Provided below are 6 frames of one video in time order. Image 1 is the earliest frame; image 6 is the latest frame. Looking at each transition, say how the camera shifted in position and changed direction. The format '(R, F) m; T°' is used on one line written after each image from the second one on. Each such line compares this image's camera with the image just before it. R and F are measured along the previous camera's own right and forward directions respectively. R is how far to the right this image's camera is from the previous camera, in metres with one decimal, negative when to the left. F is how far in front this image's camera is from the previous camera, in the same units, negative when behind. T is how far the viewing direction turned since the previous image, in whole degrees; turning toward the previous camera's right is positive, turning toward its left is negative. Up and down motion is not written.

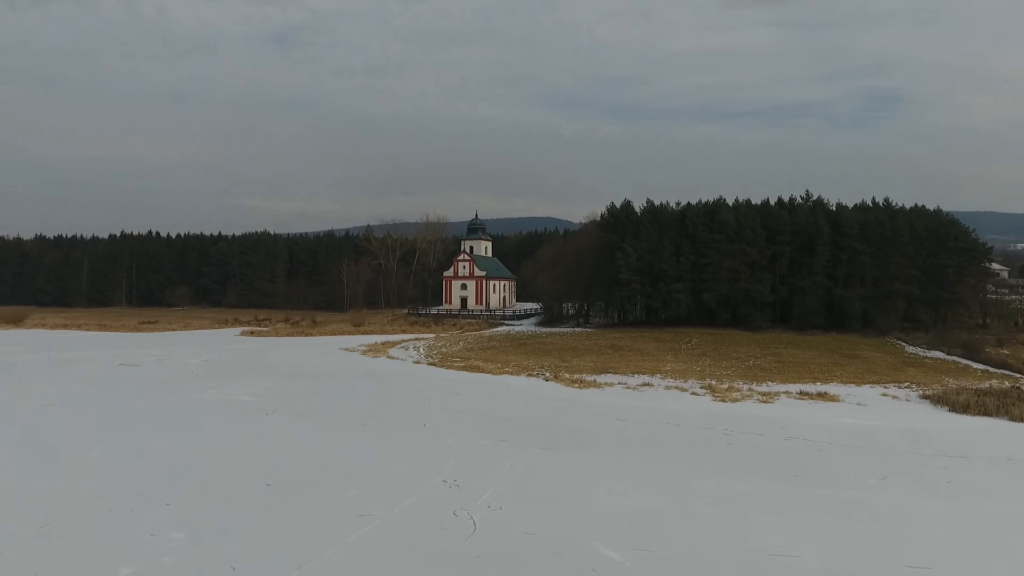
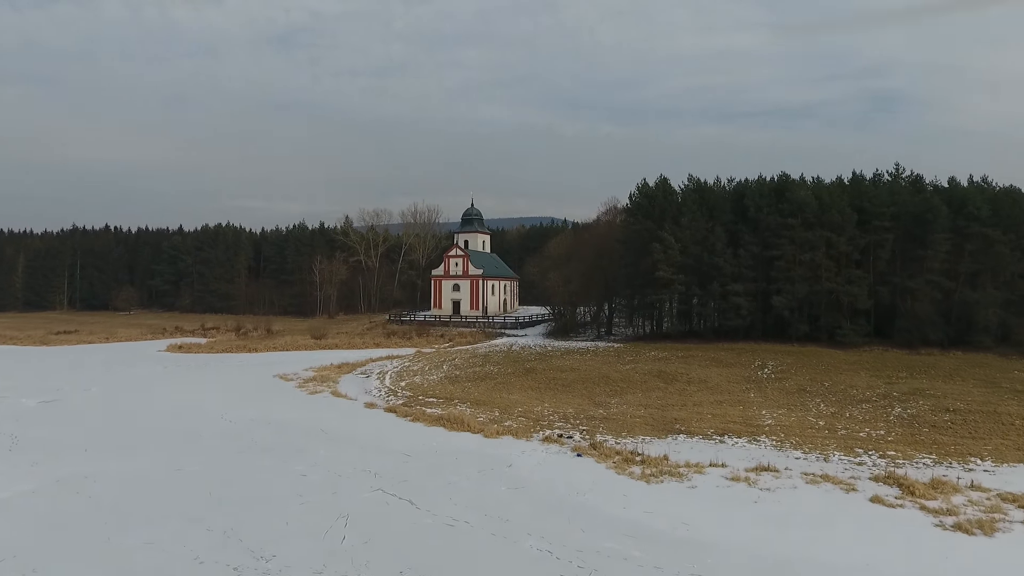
(-0.1, +11.0) m; 0°
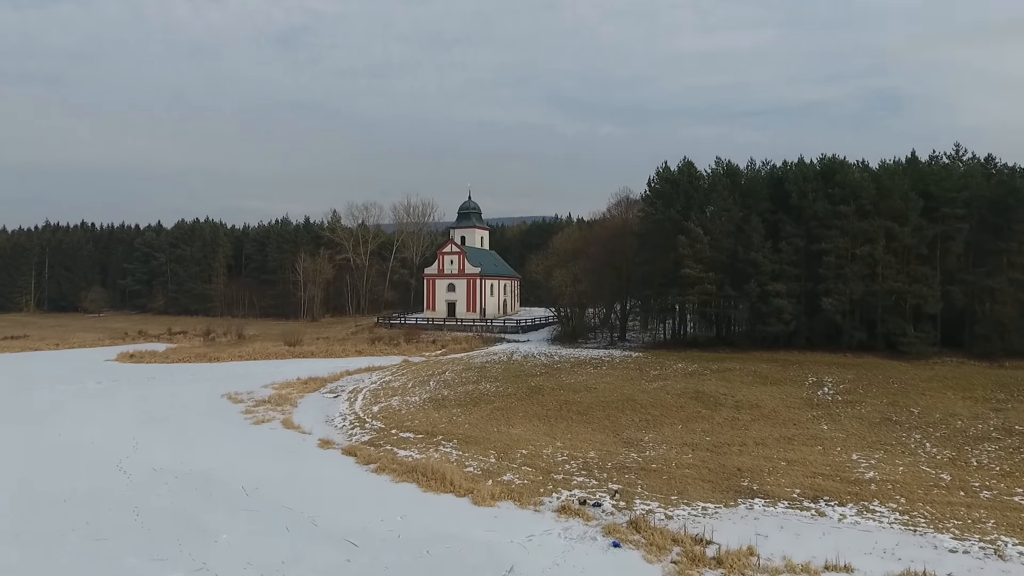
(0.0, +5.0) m; 0°
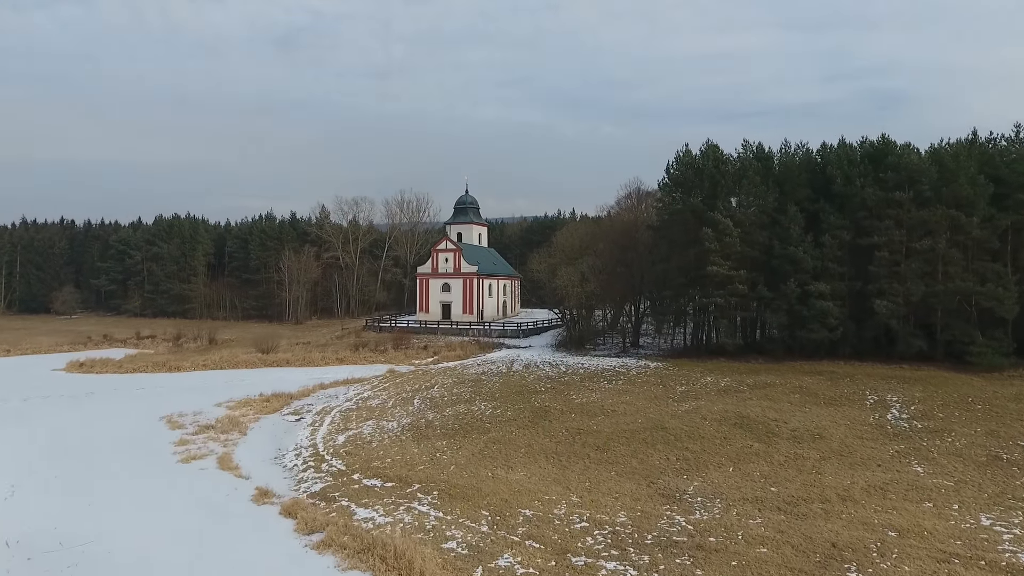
(0.0, +3.9) m; 0°
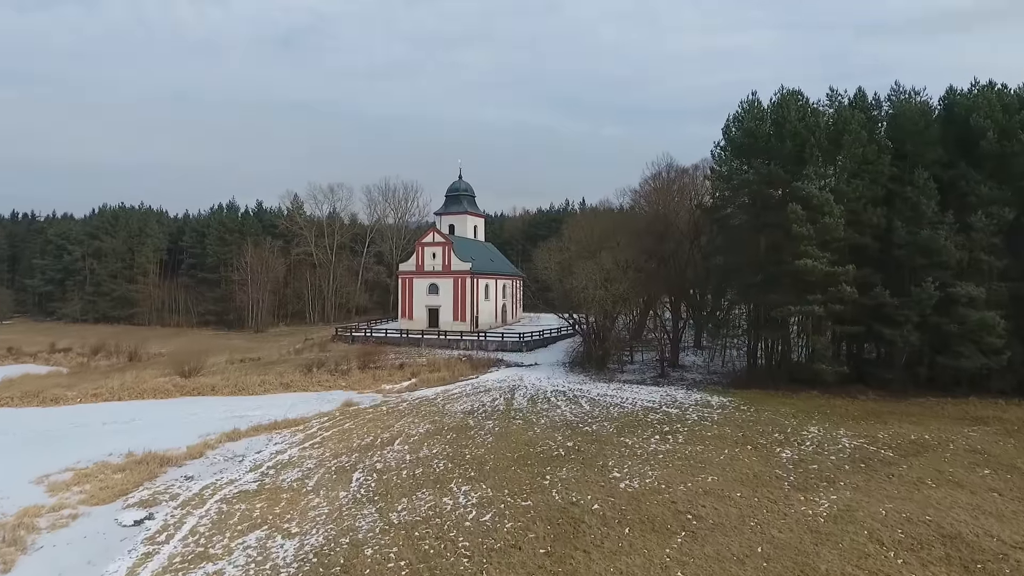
(0.0, +7.8) m; 0°
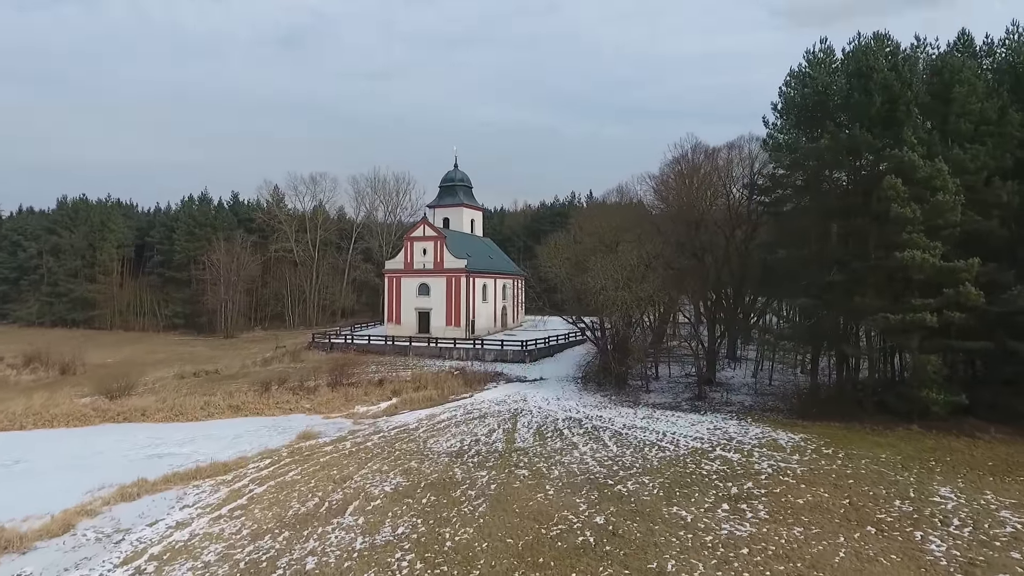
(0.0, +4.5) m; 0°
